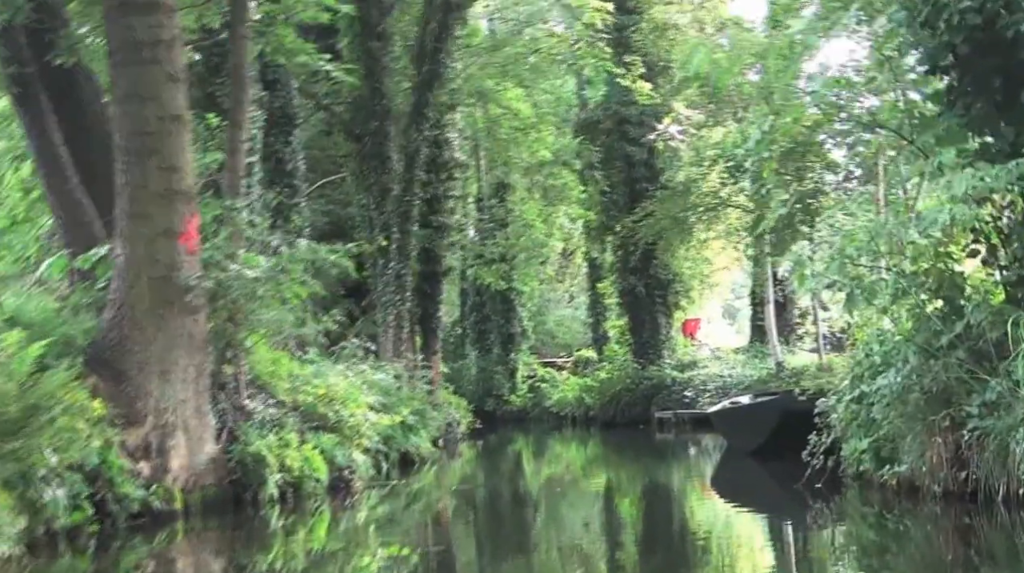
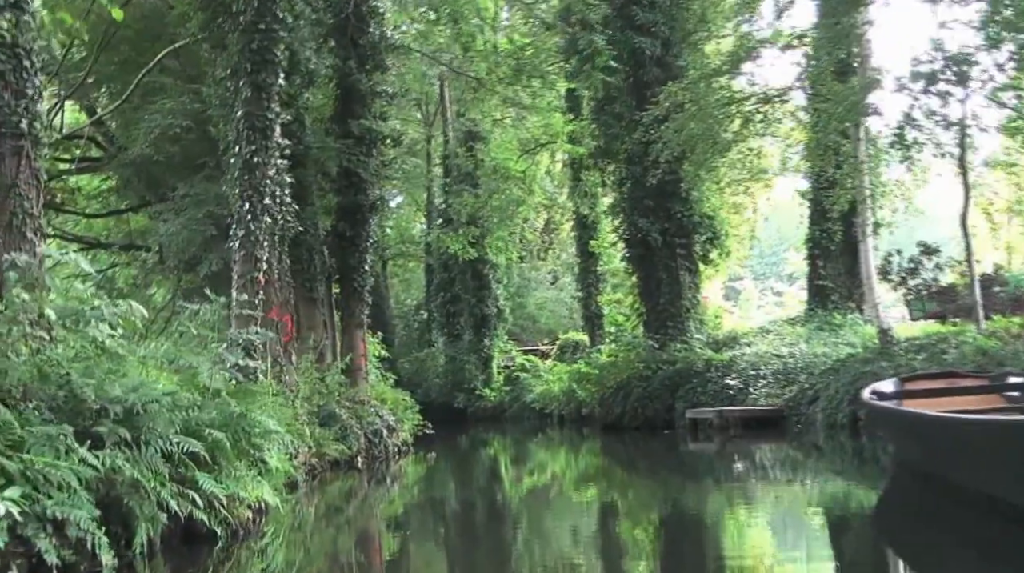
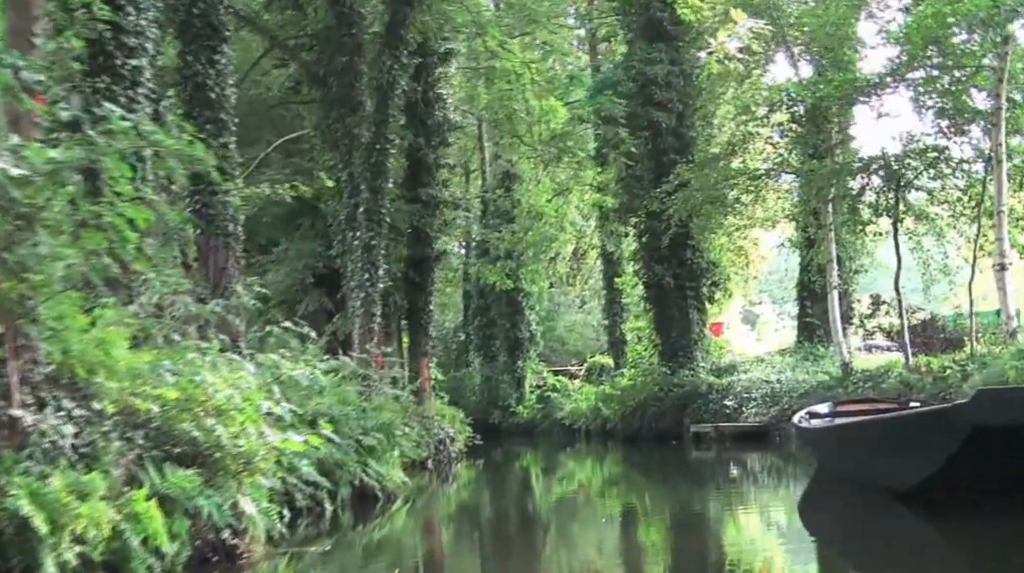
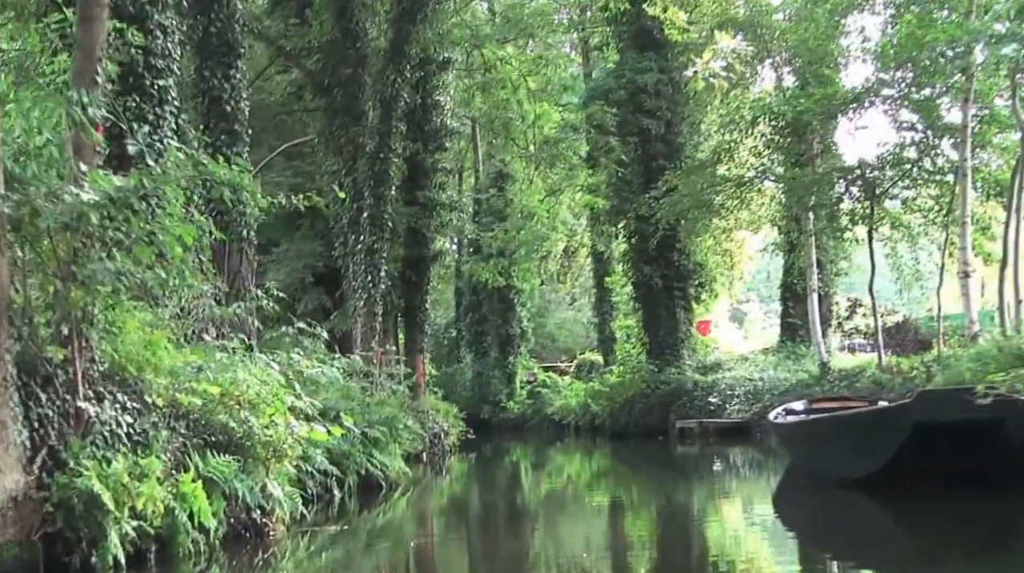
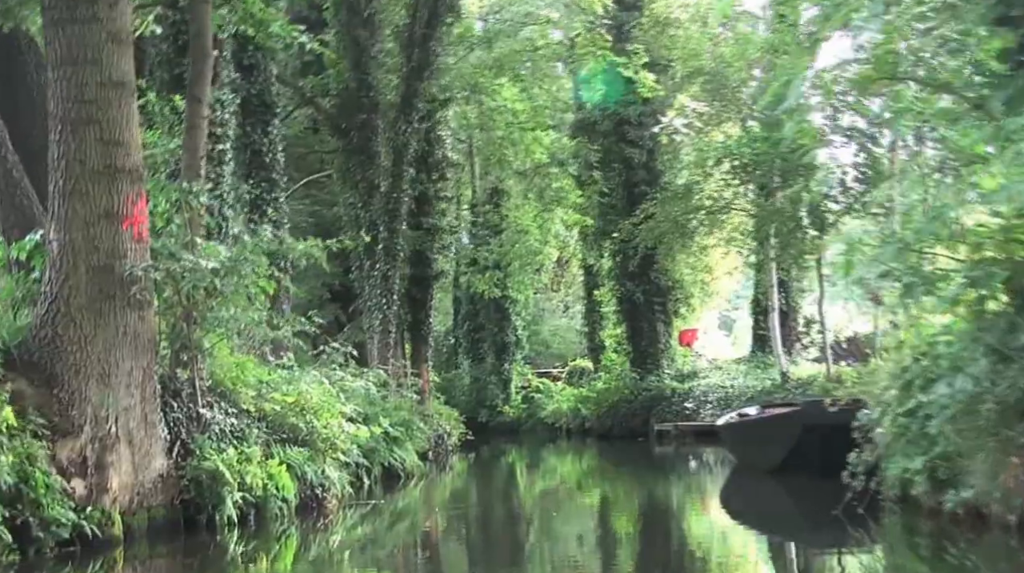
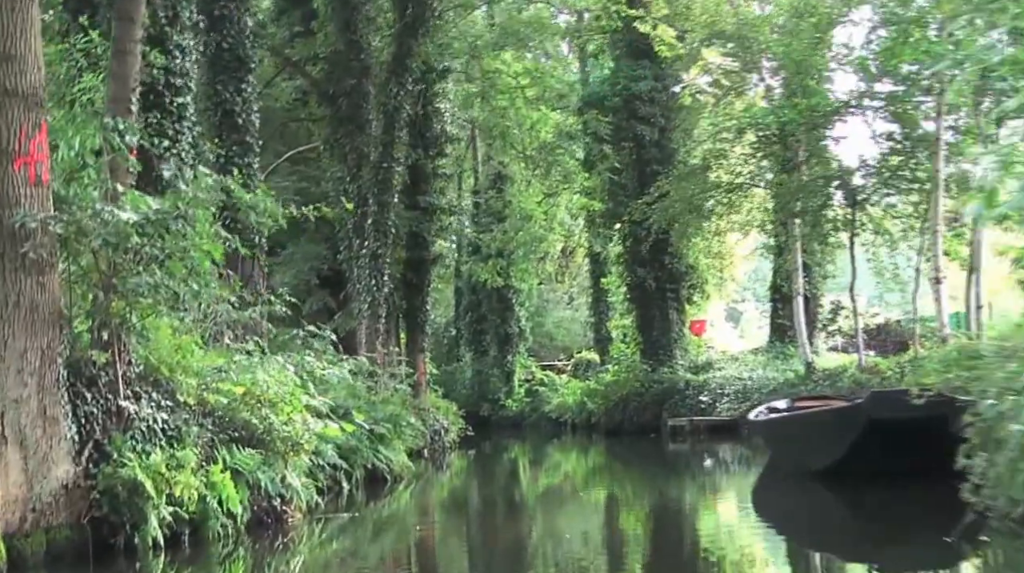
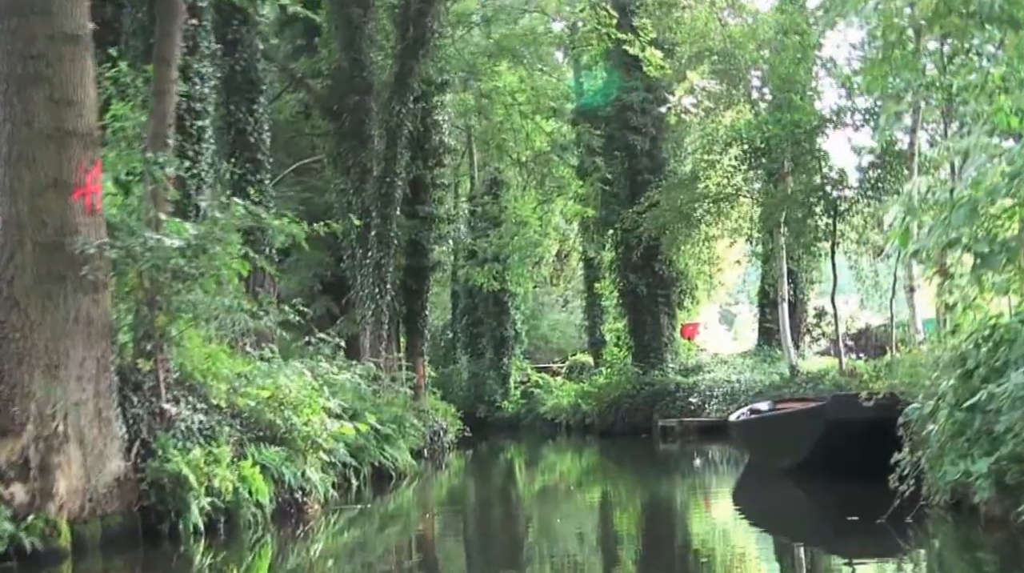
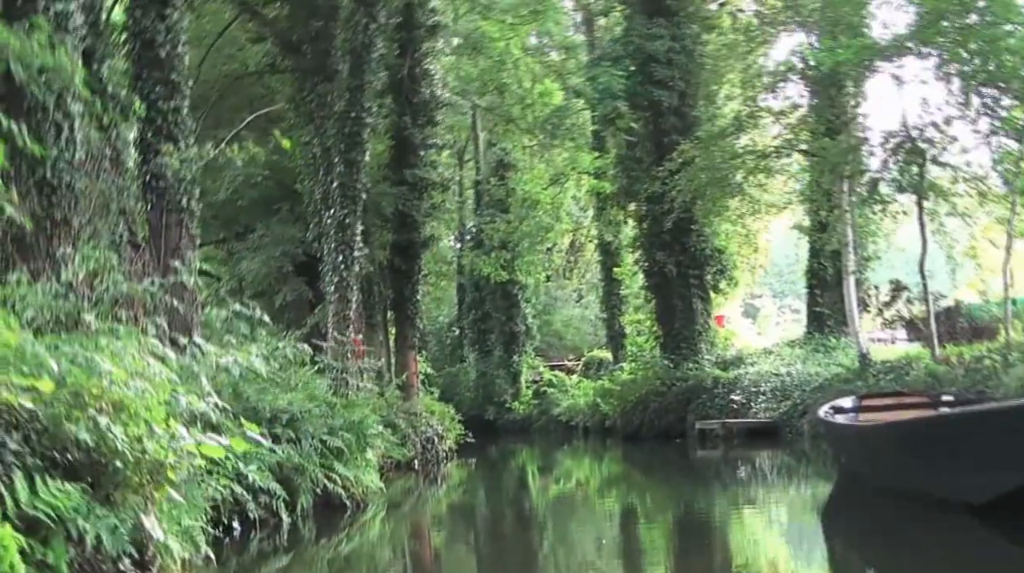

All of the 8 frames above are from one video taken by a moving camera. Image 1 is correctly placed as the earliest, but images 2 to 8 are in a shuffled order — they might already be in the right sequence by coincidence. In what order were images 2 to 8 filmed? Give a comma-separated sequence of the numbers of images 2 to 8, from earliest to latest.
5, 7, 6, 4, 3, 8, 2
